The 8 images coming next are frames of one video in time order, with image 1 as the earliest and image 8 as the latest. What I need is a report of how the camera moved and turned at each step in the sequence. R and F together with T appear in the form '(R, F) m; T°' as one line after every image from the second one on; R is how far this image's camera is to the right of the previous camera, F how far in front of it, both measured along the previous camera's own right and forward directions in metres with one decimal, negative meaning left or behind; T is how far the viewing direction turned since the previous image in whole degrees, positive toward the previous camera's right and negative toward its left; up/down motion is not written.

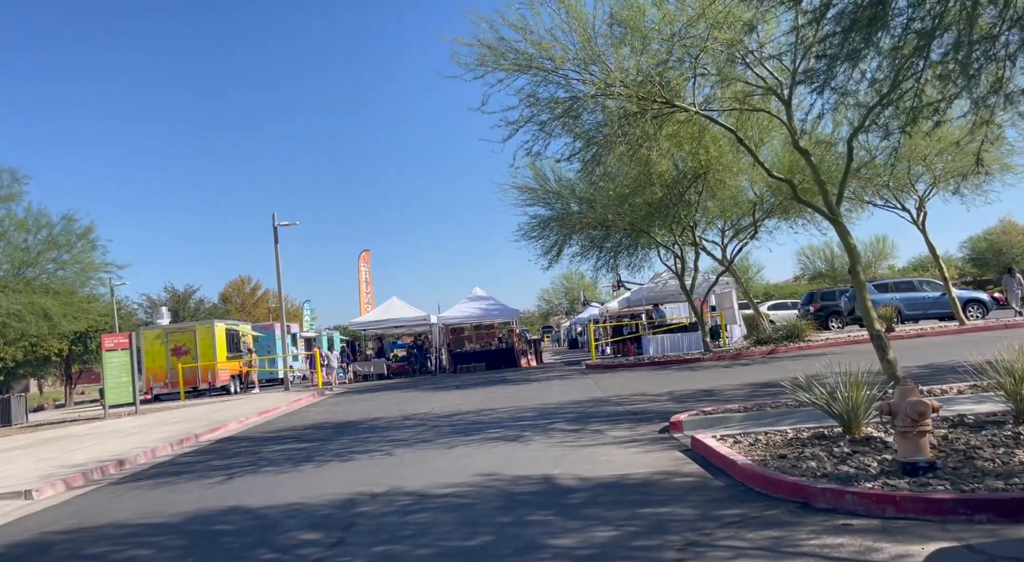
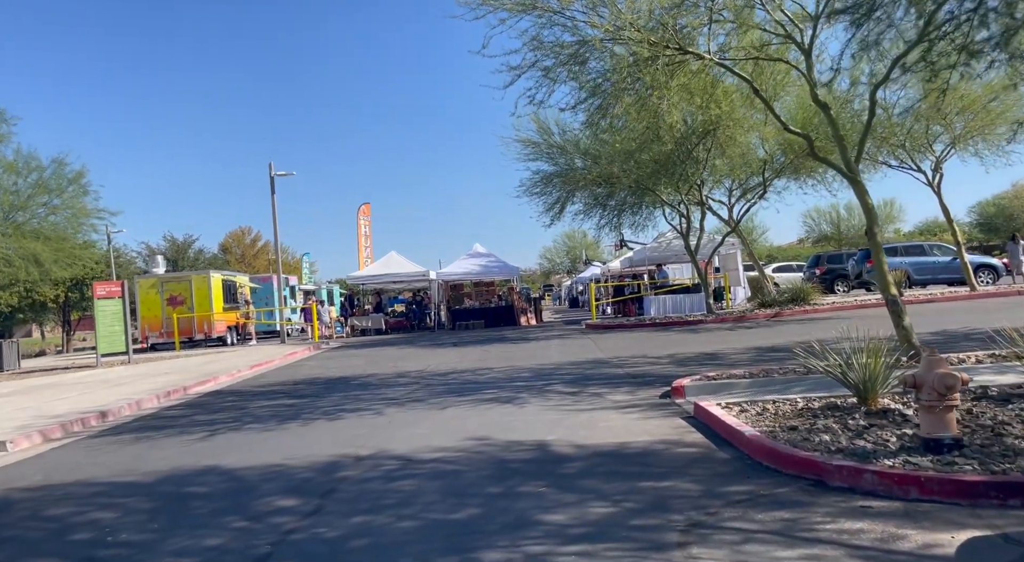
(+0.1, +0.5) m; 0°
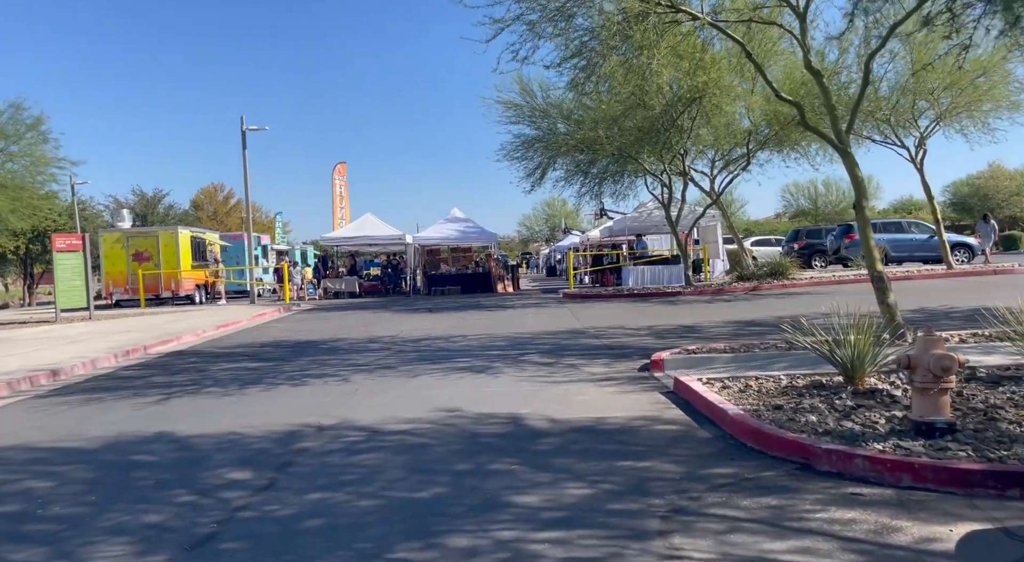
(0.0, +0.4) m; +2°
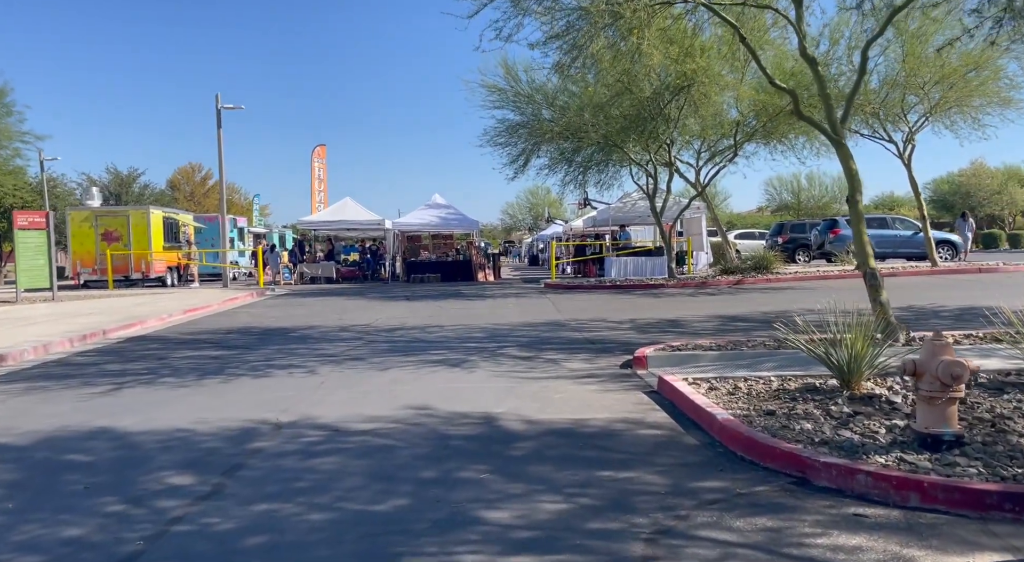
(+0.1, +0.5) m; +2°
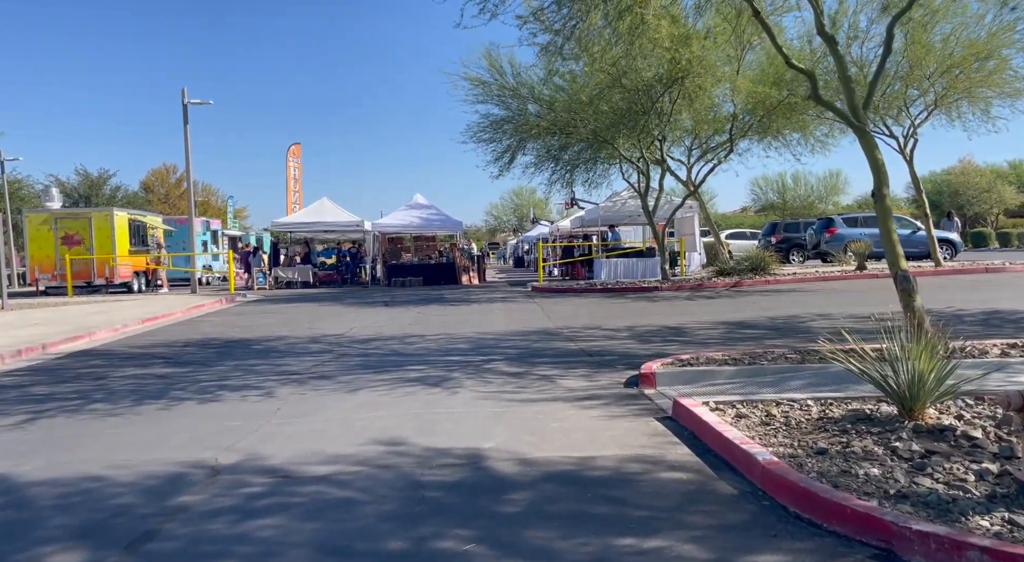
(0.0, +1.2) m; +1°
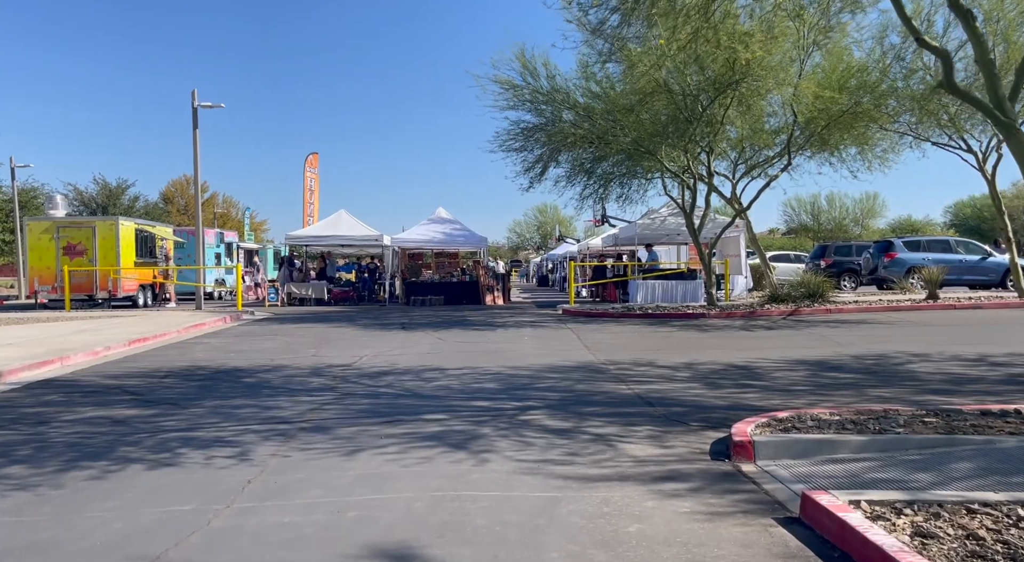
(-0.3, +1.9) m; -2°
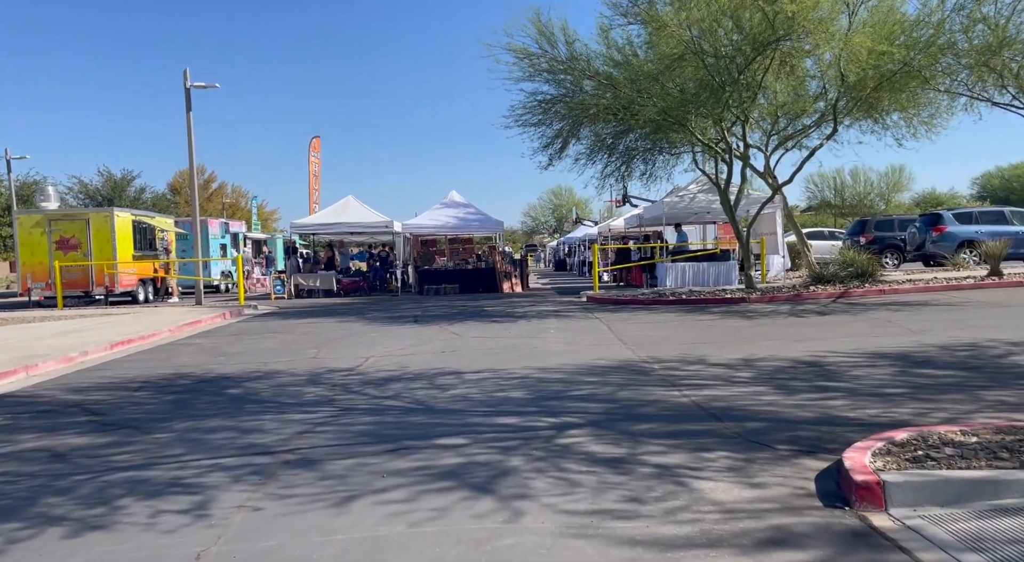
(-0.2, +1.5) m; -1°
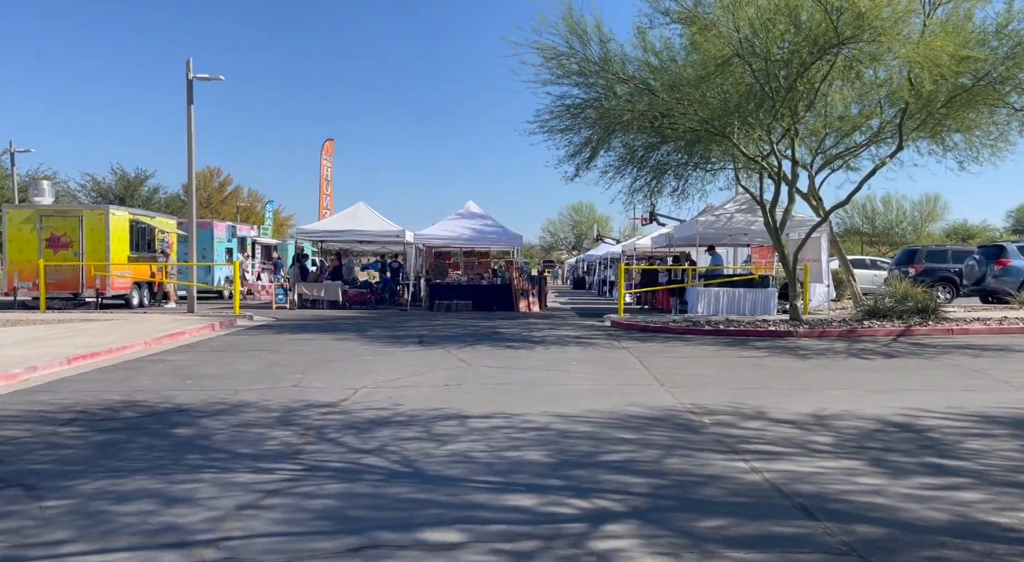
(-0.1, +1.7) m; -1°
